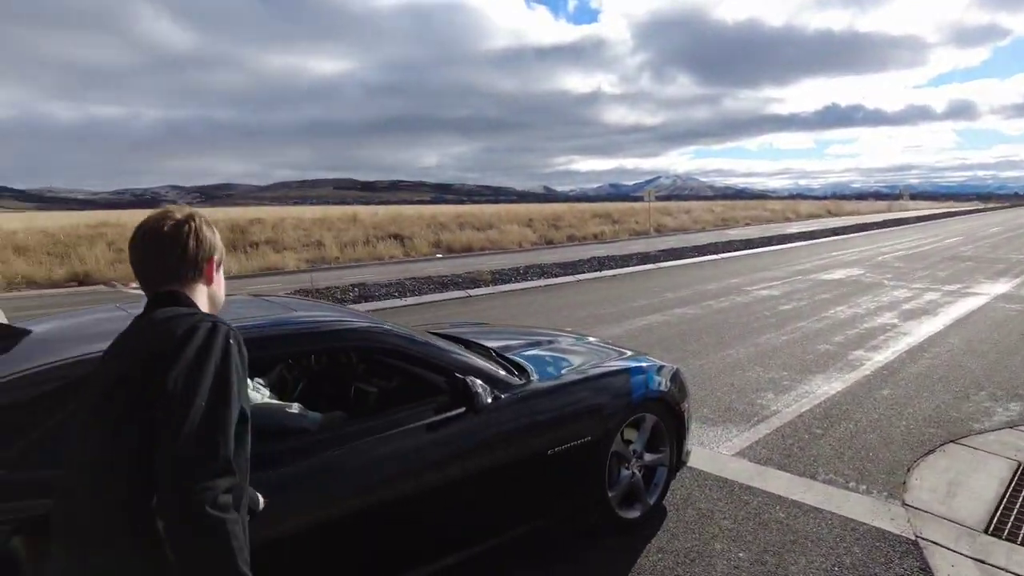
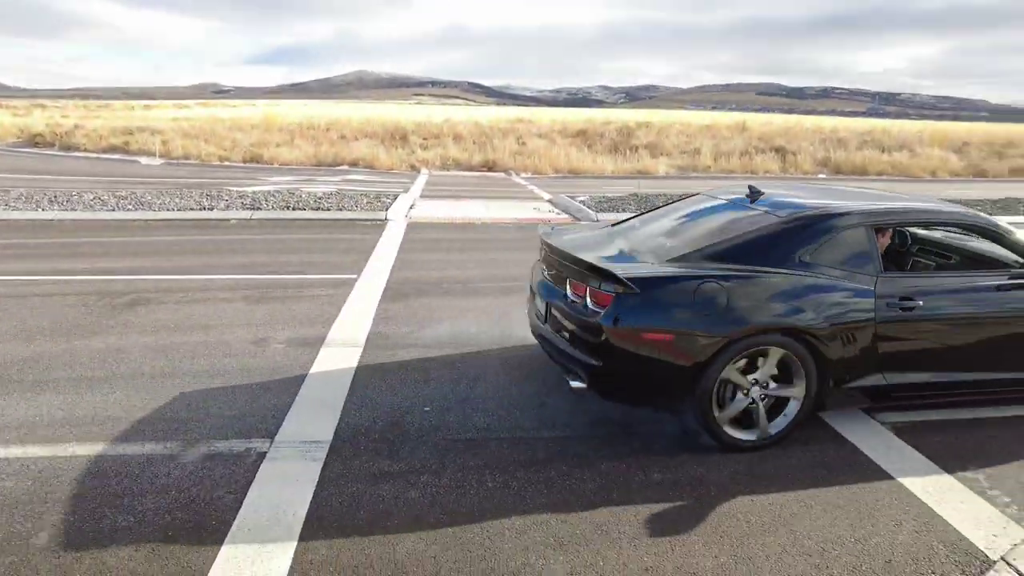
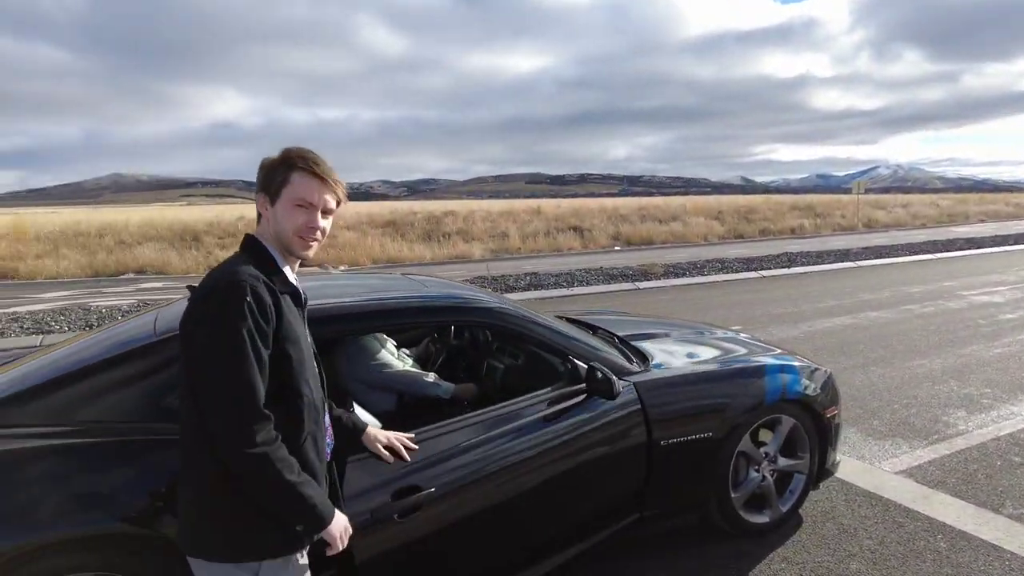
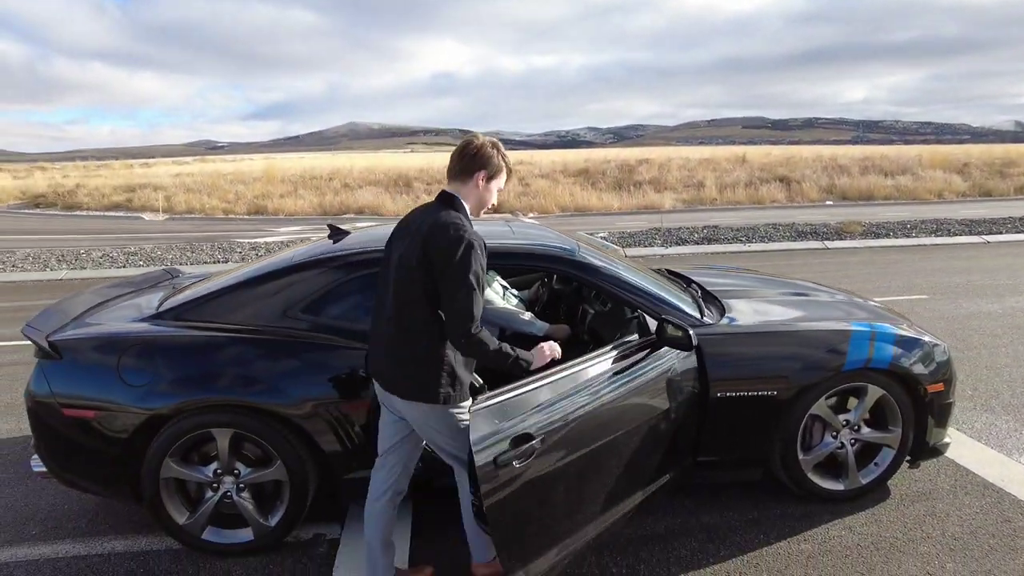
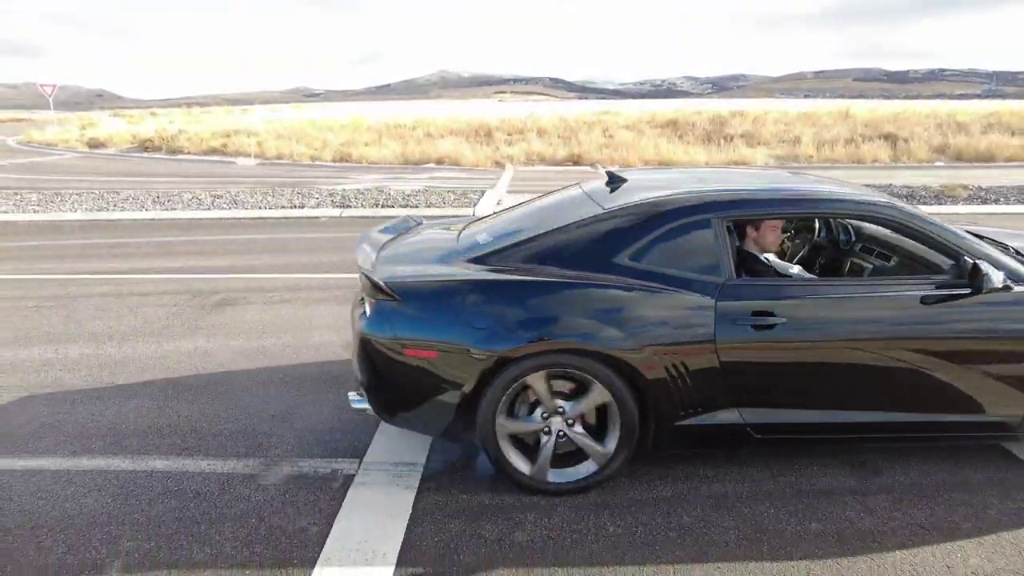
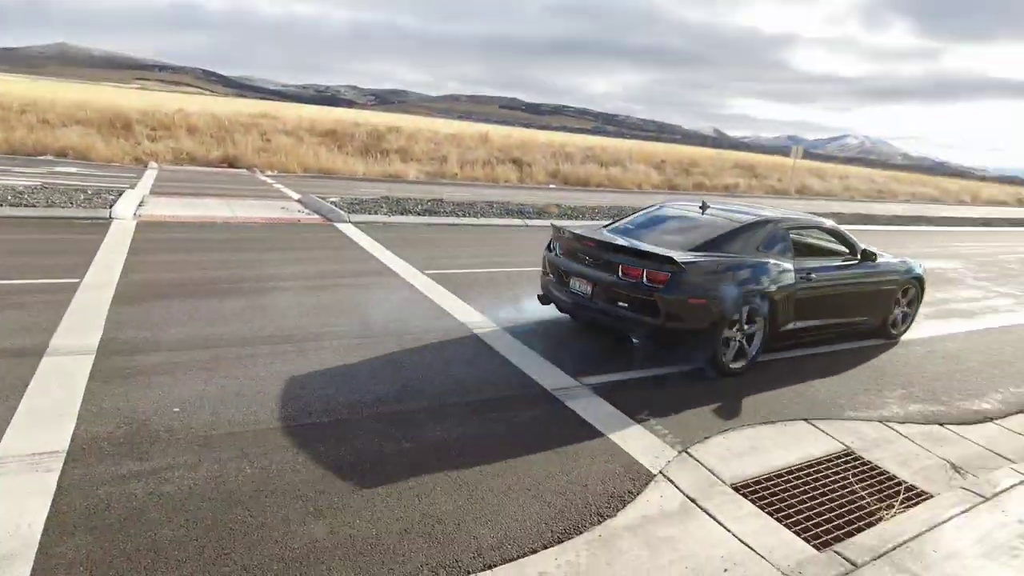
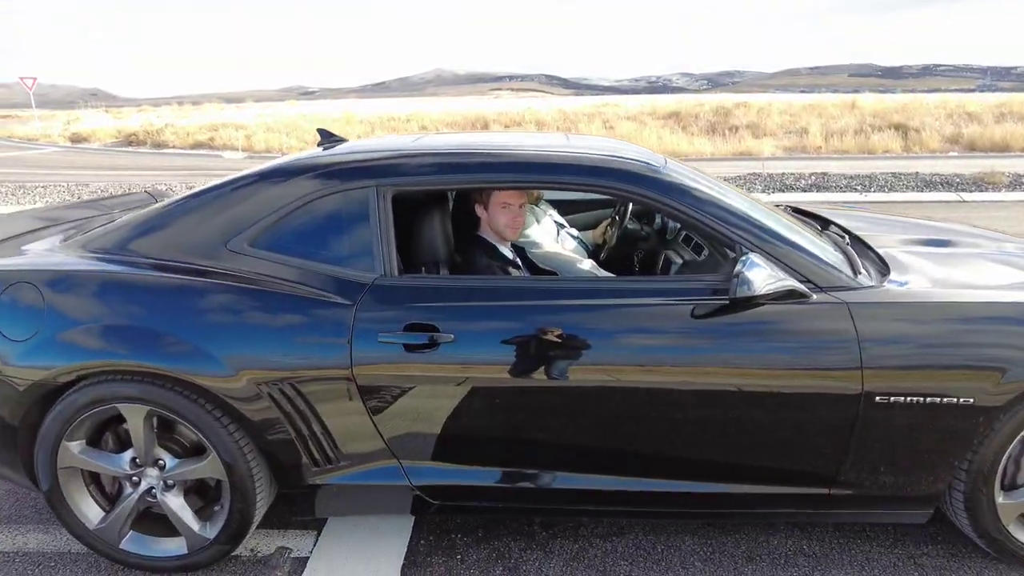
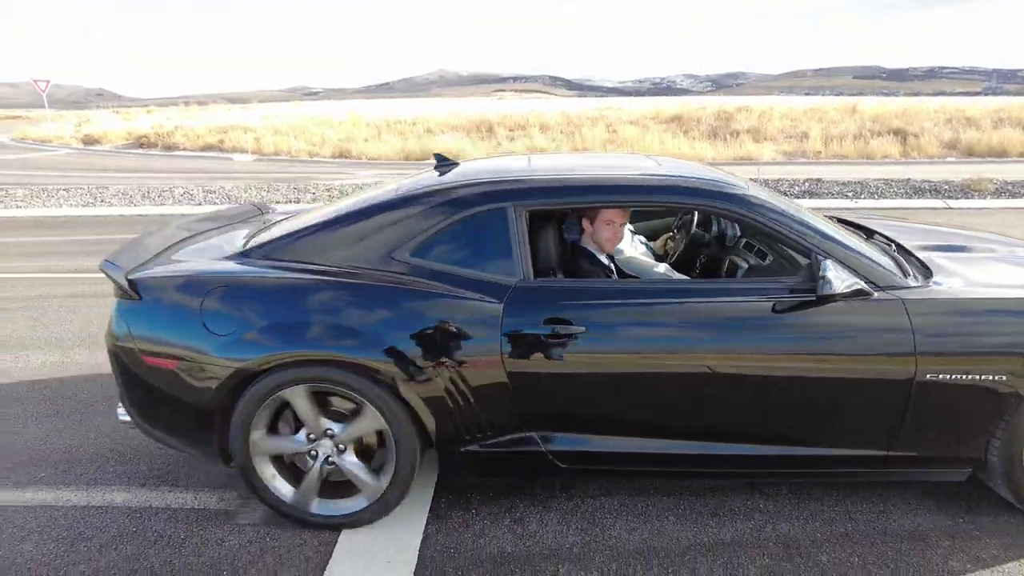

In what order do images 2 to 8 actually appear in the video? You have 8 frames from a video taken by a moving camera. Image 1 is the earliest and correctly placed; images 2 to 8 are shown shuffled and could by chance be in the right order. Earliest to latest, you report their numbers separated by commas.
3, 4, 7, 8, 5, 2, 6
